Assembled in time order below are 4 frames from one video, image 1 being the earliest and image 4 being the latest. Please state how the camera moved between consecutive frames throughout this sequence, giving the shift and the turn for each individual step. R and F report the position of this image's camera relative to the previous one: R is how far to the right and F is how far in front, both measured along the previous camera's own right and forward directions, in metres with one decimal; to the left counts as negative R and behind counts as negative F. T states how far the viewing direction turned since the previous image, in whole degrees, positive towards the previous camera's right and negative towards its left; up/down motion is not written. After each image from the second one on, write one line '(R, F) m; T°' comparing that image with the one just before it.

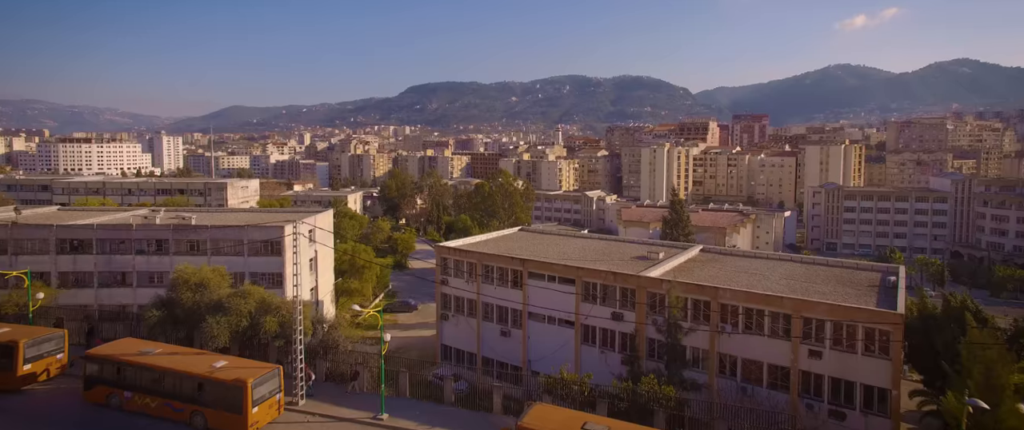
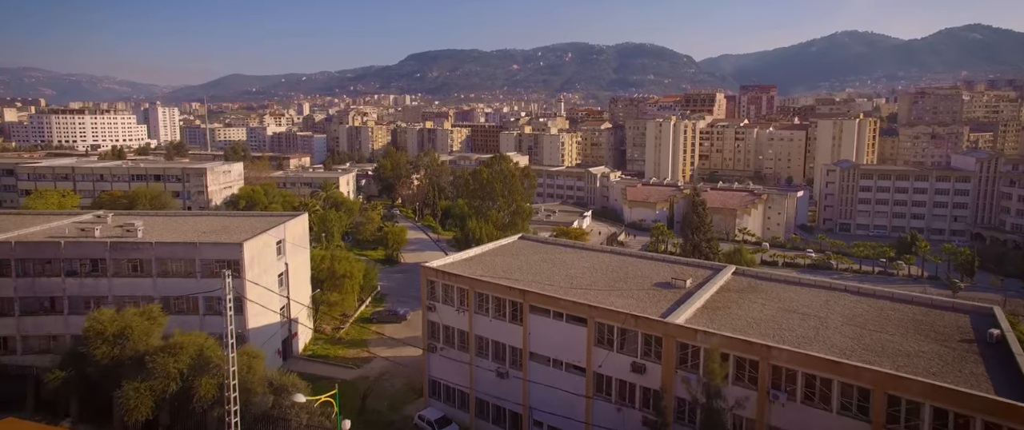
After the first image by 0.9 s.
(+0.1, +3.5) m; 0°
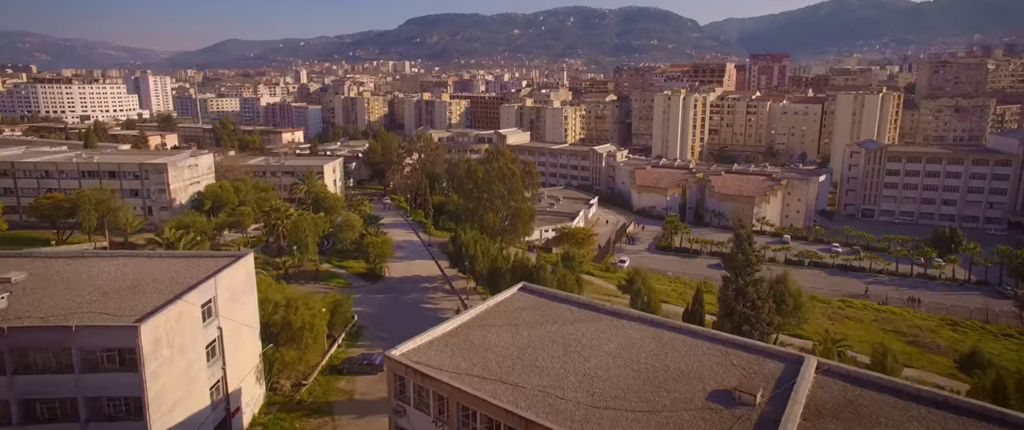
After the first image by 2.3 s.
(+0.1, +5.4) m; 0°
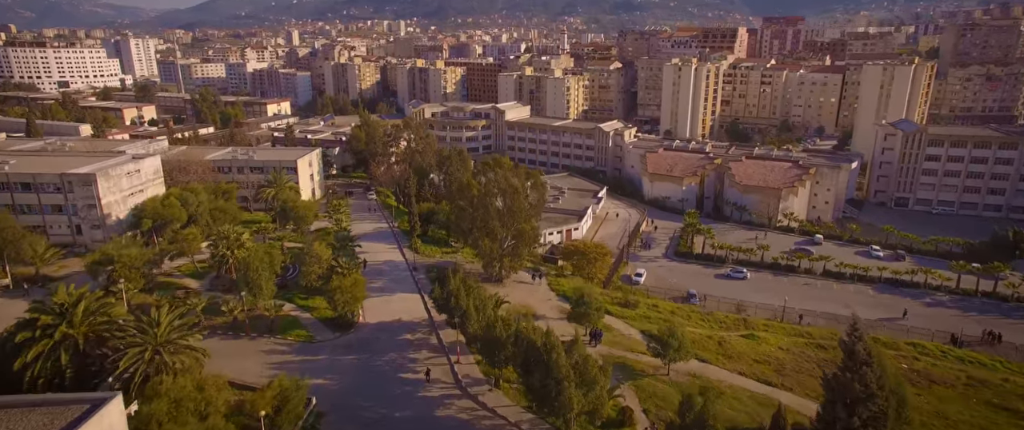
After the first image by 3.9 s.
(-0.2, +7.1) m; 0°
